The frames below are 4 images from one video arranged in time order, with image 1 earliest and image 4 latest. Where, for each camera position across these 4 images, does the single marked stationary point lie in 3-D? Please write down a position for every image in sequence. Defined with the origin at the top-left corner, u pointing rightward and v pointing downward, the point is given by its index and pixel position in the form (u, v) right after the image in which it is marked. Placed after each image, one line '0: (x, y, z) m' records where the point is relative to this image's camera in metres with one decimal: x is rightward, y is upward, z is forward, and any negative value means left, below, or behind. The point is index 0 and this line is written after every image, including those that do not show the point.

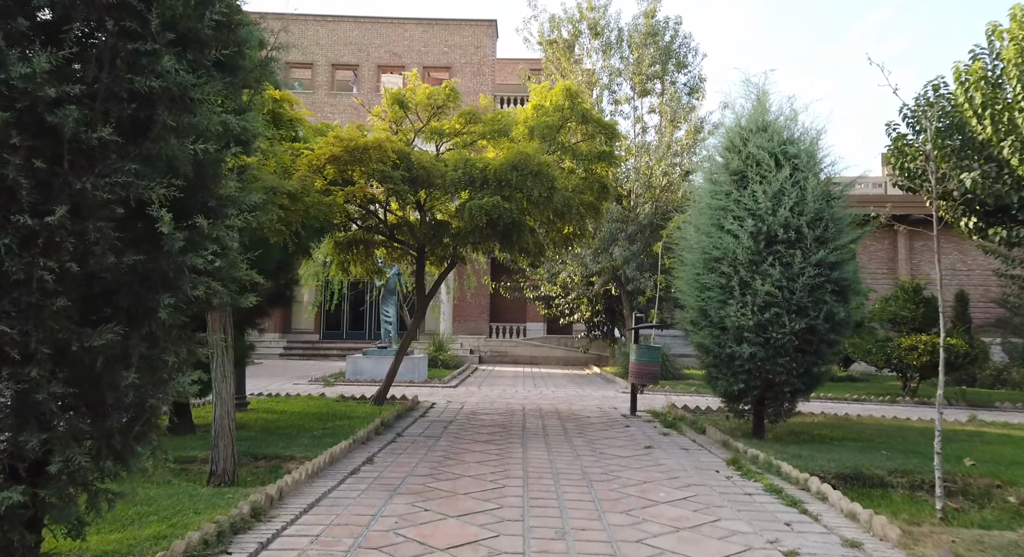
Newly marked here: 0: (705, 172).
0: (+2.2, +1.2, +9.0) m
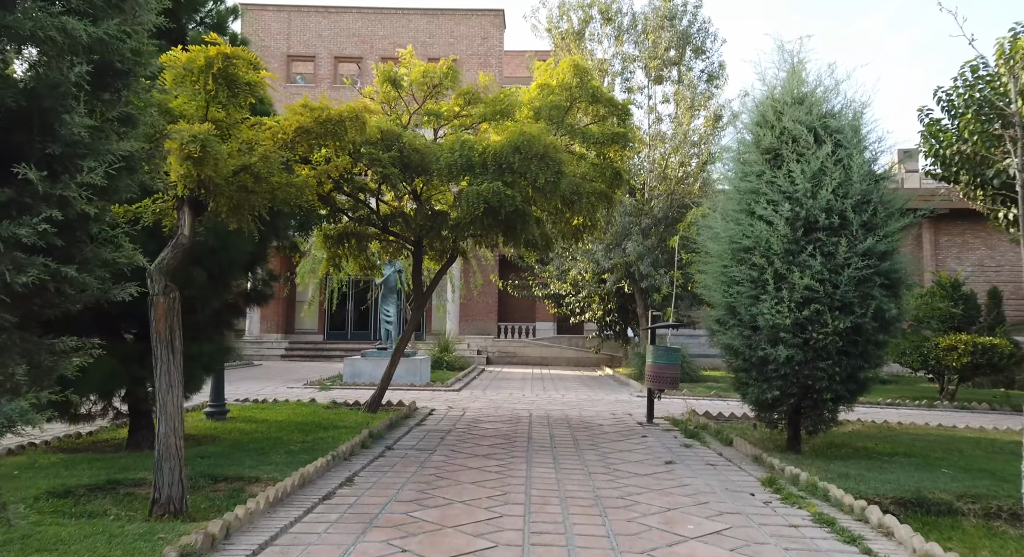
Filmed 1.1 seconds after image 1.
0: (+2.2, +1.3, +8.0) m
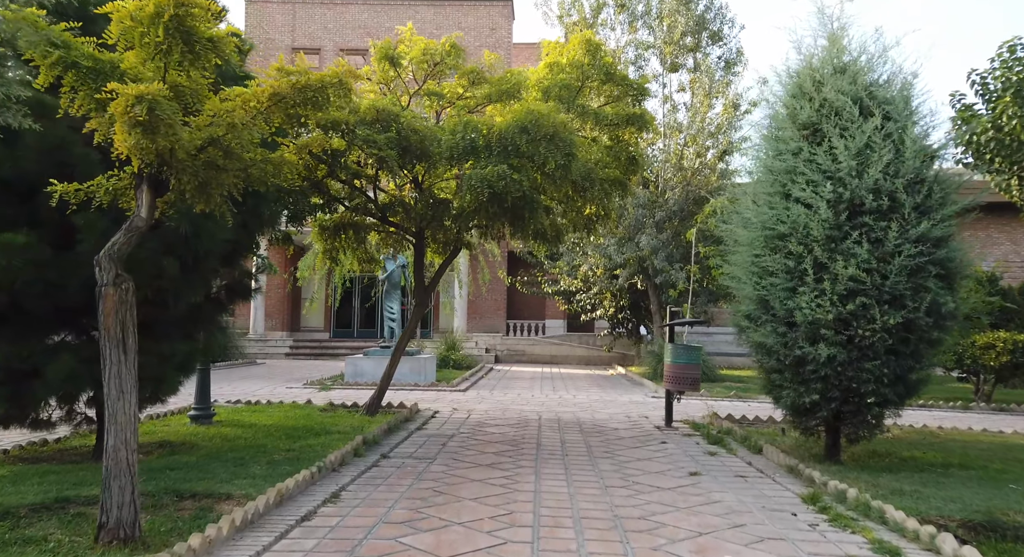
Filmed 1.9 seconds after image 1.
0: (+2.2, +1.3, +7.1) m
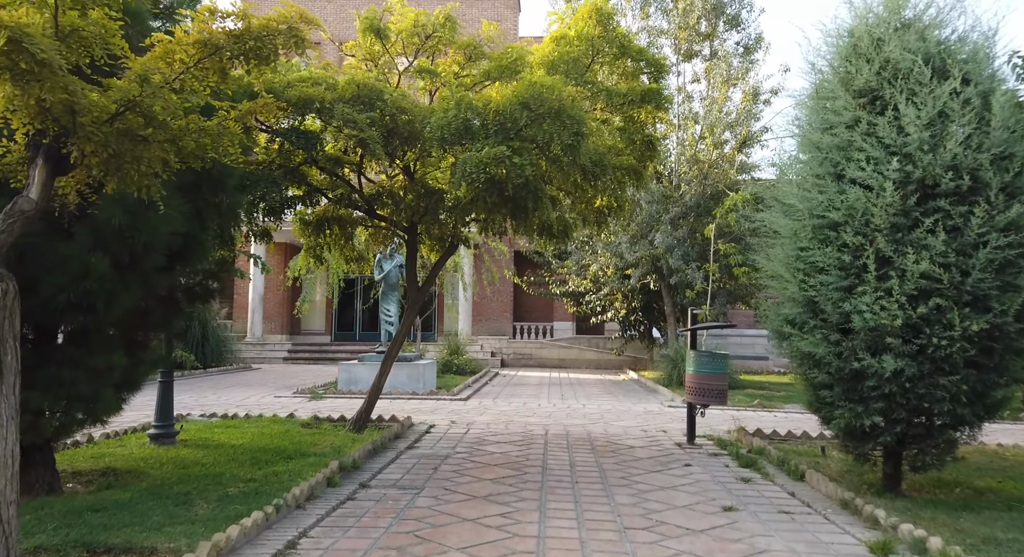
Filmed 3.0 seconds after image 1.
0: (+2.2, +1.4, +6.0) m
